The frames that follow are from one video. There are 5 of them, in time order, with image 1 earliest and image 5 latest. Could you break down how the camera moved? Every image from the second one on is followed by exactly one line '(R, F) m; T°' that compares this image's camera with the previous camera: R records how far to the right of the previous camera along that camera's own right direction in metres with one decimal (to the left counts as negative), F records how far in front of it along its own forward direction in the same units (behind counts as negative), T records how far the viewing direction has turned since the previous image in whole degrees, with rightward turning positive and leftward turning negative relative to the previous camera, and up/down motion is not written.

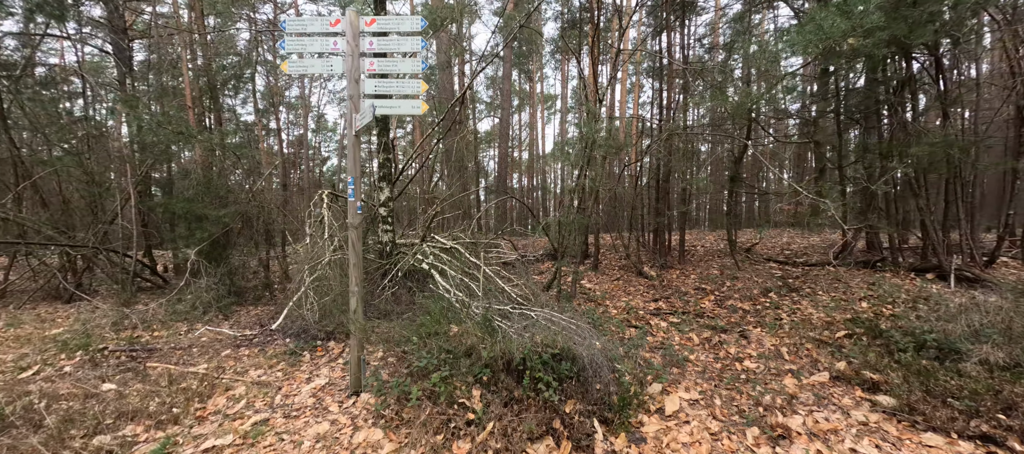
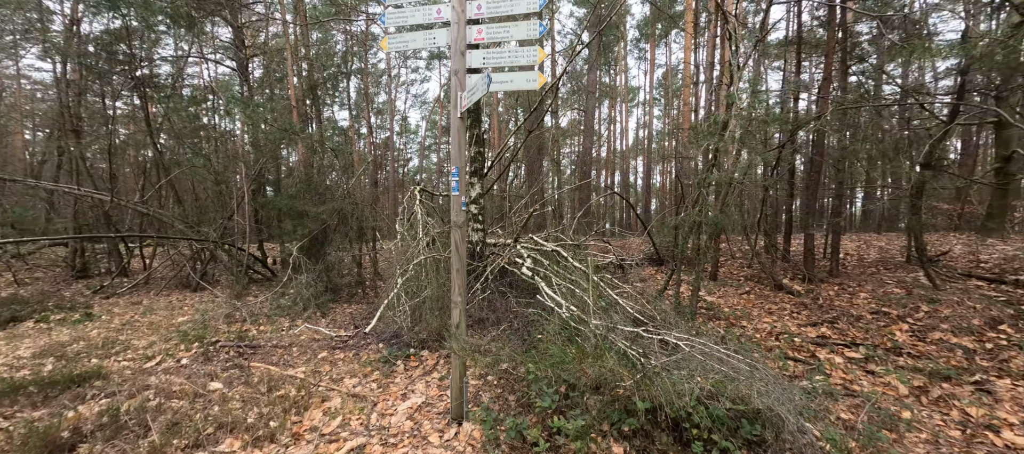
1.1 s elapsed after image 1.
(-0.5, +0.7) m; -11°
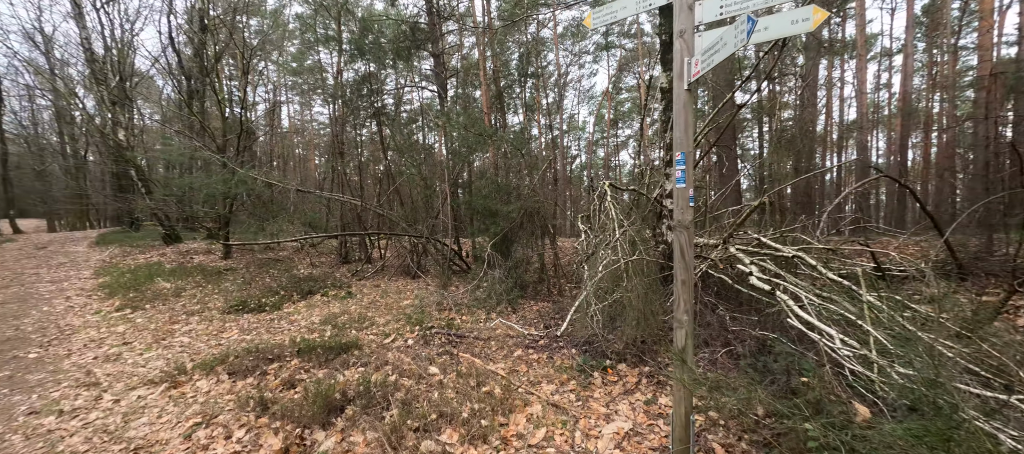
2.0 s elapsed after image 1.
(-0.4, +0.4) m; -24°
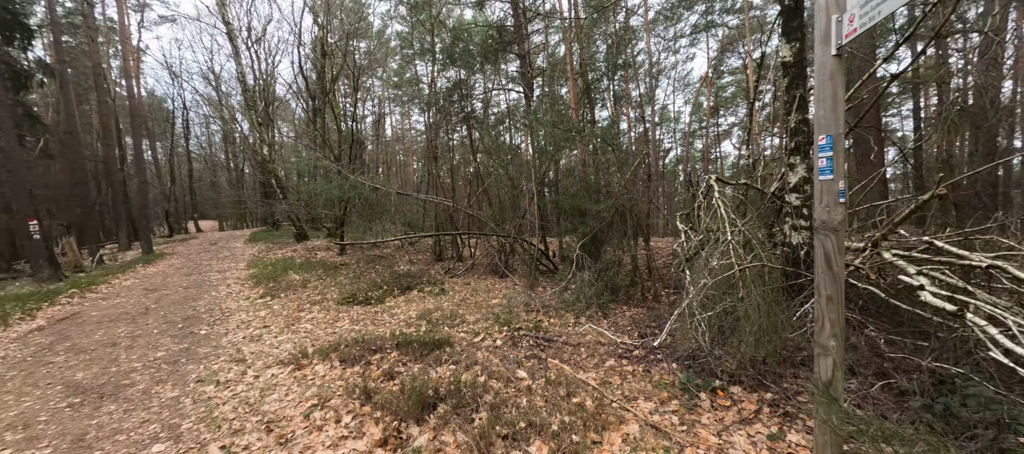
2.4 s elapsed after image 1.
(0.0, +0.2) m; -12°
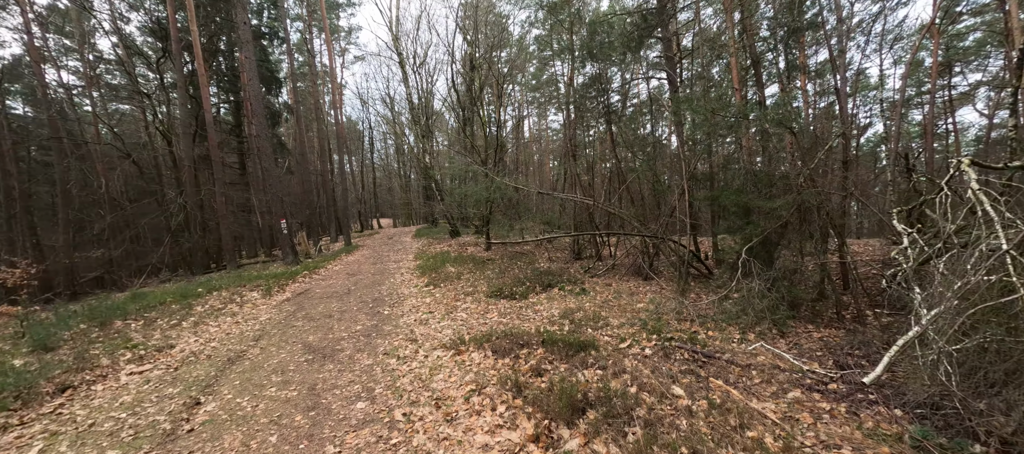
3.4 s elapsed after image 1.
(-0.1, +0.1) m; -20°
